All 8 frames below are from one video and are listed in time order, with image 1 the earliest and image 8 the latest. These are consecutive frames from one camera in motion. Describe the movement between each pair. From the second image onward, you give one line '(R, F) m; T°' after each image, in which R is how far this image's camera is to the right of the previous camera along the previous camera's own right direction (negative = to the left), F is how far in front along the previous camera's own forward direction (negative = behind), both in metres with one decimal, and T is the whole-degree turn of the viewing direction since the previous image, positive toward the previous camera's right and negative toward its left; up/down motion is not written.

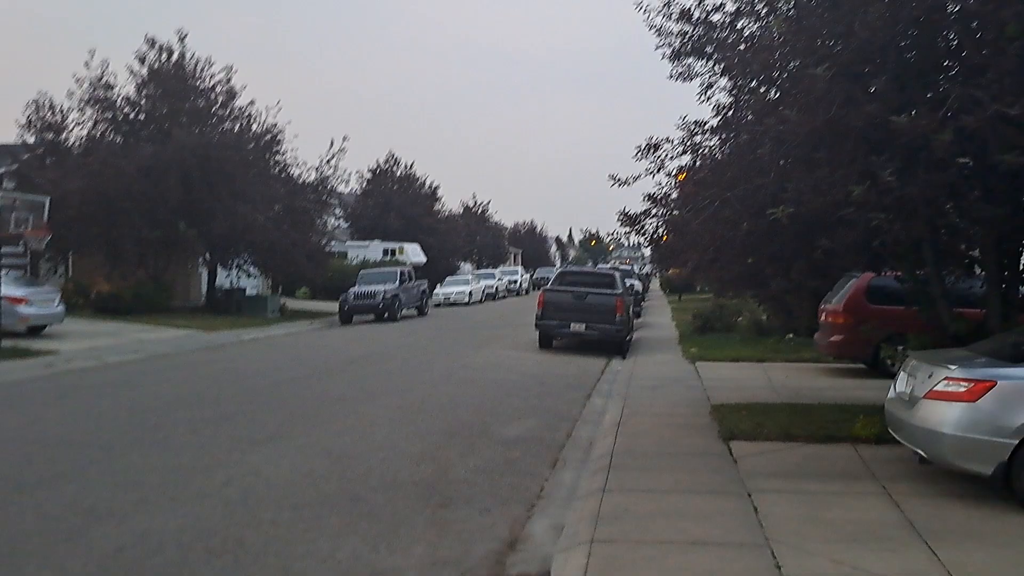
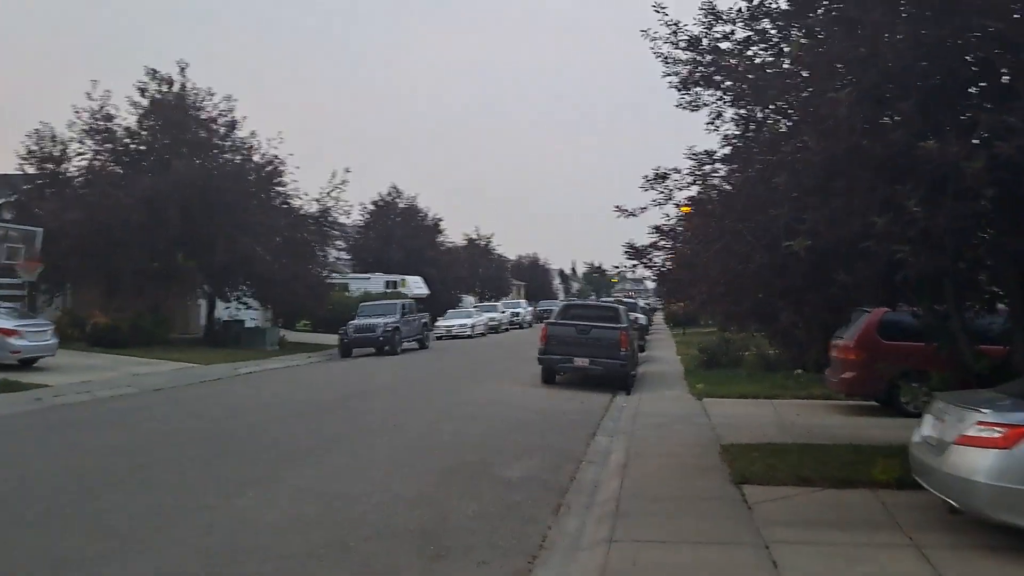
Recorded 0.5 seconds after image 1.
(0.0, +0.4) m; 0°
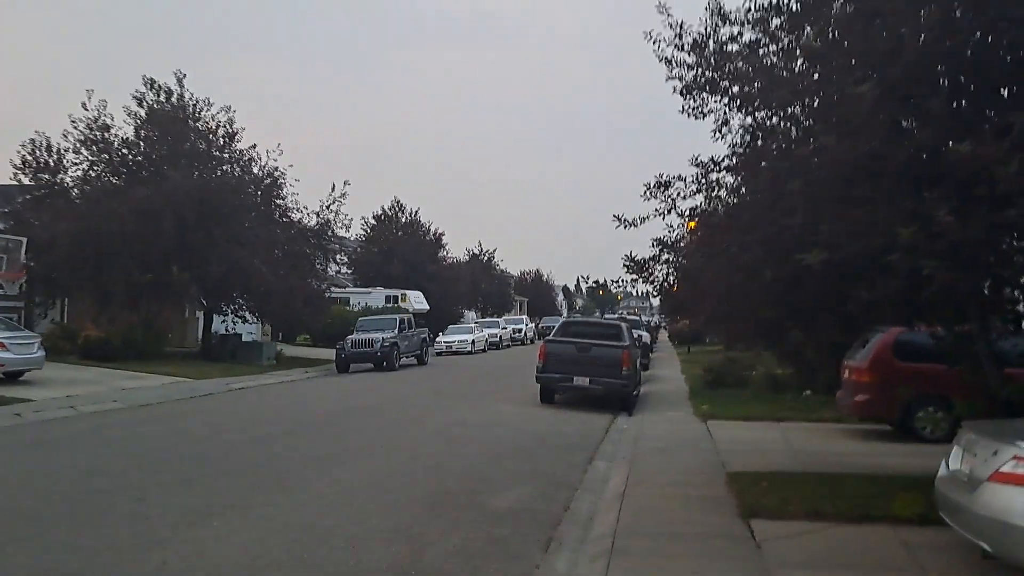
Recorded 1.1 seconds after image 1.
(+0.1, +0.6) m; 0°
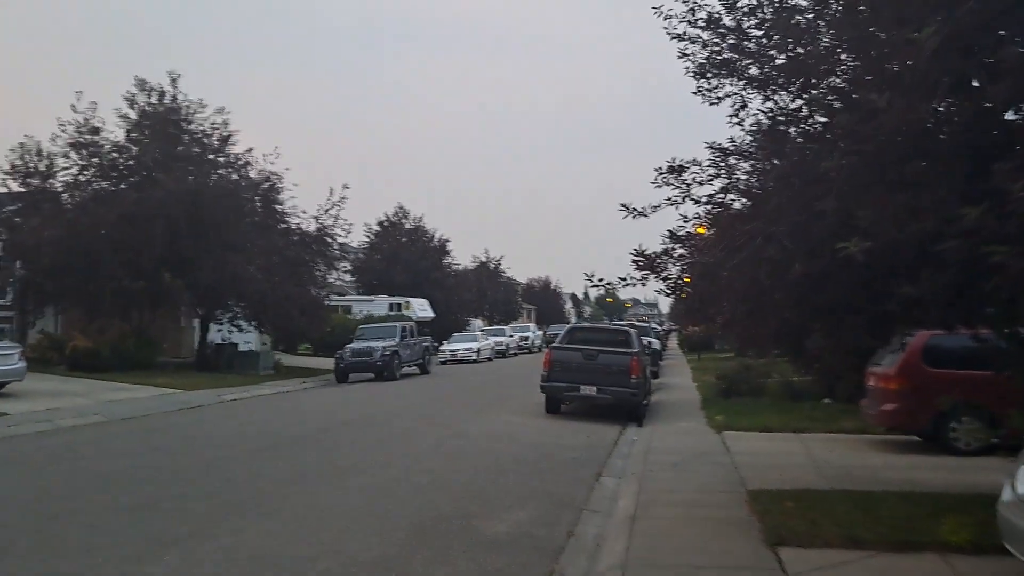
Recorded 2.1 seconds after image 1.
(+0.1, +0.9) m; 0°
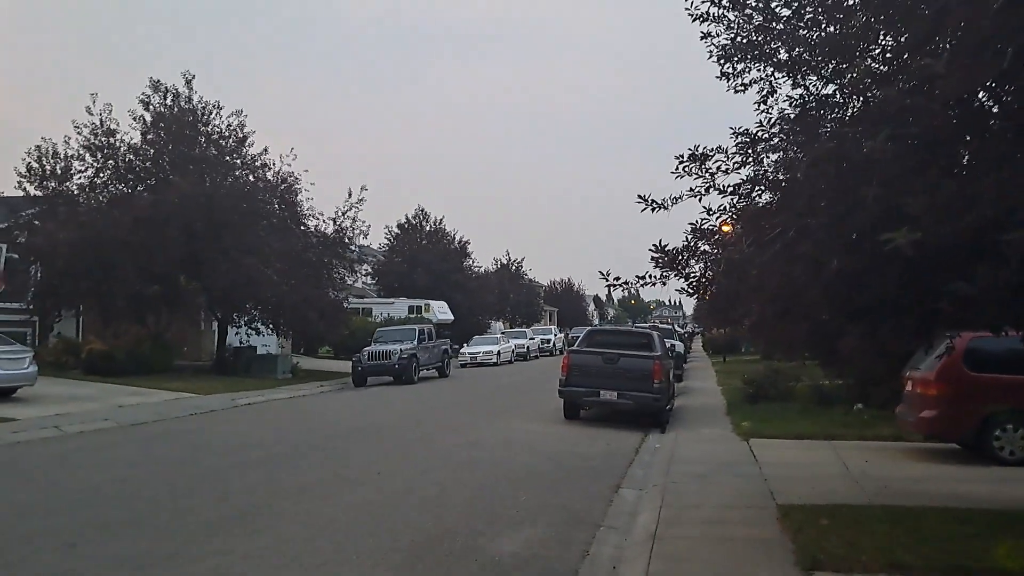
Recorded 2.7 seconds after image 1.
(+0.1, +0.6) m; -1°
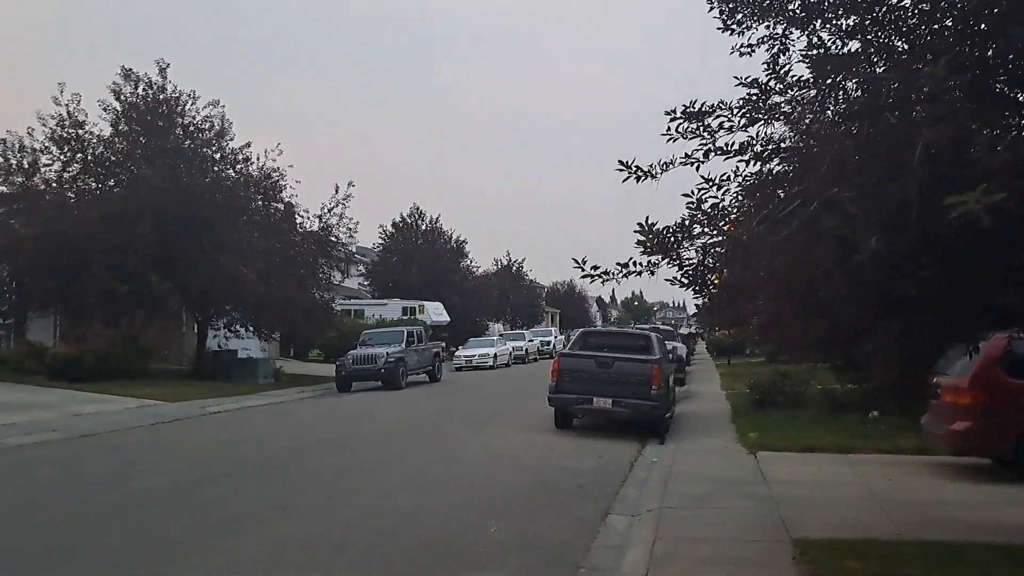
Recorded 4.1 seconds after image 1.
(+0.3, +1.4) m; 0°
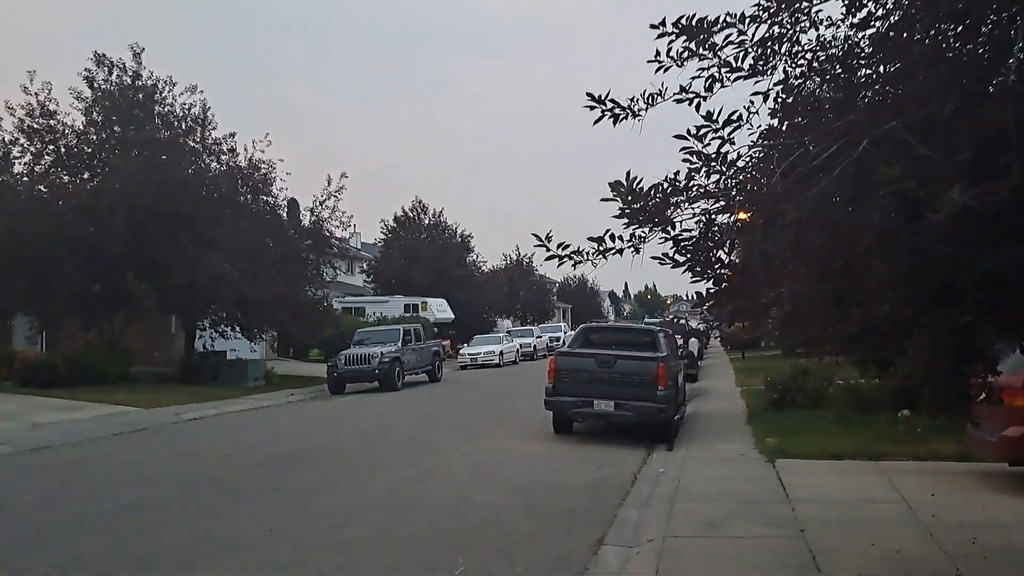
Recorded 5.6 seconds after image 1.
(+0.3, +1.4) m; -1°
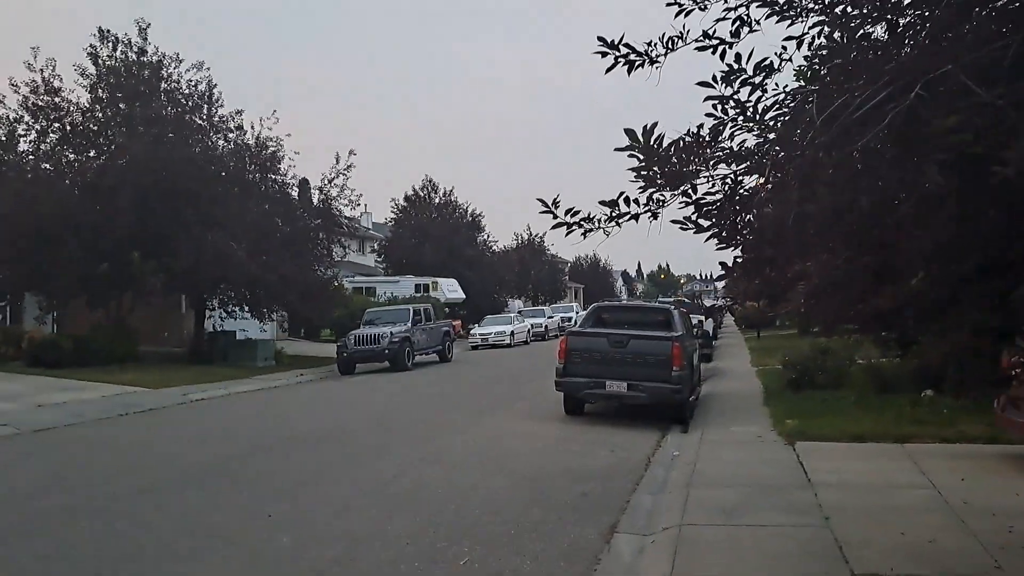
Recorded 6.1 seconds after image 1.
(0.0, +0.4) m; -1°
